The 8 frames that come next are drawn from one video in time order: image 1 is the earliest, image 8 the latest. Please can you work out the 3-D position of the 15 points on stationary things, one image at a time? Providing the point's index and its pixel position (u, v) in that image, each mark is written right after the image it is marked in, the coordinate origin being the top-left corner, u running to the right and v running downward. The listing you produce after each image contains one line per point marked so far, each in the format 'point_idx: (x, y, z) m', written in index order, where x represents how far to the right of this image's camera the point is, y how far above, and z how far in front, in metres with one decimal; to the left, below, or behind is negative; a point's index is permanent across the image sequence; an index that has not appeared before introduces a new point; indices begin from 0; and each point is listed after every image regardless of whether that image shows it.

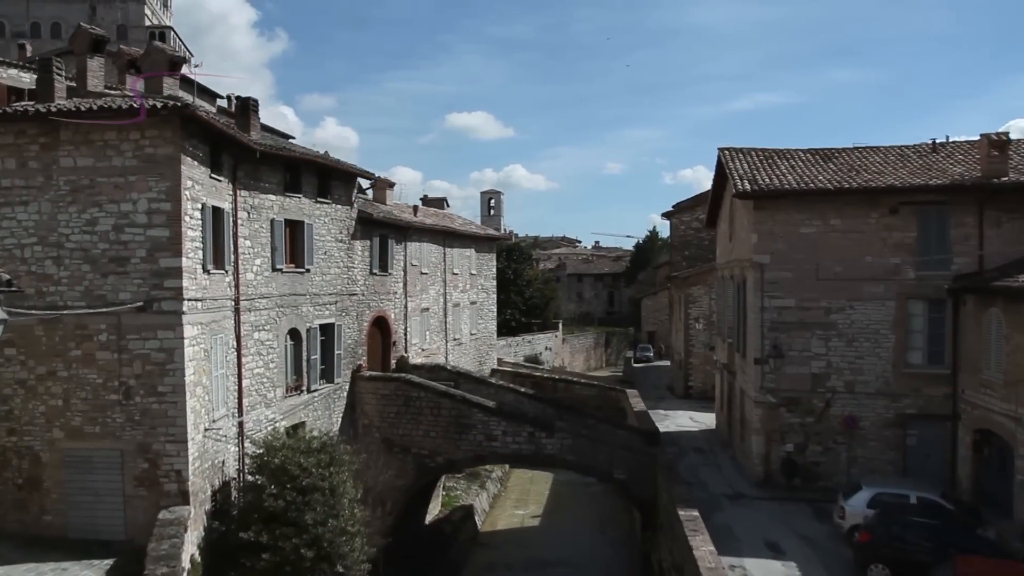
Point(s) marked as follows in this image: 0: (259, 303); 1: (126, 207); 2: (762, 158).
0: (-4.5, -0.3, +15.1) m
1: (-5.4, +1.1, +12.0) m
2: (+5.4, +2.8, +18.4) m
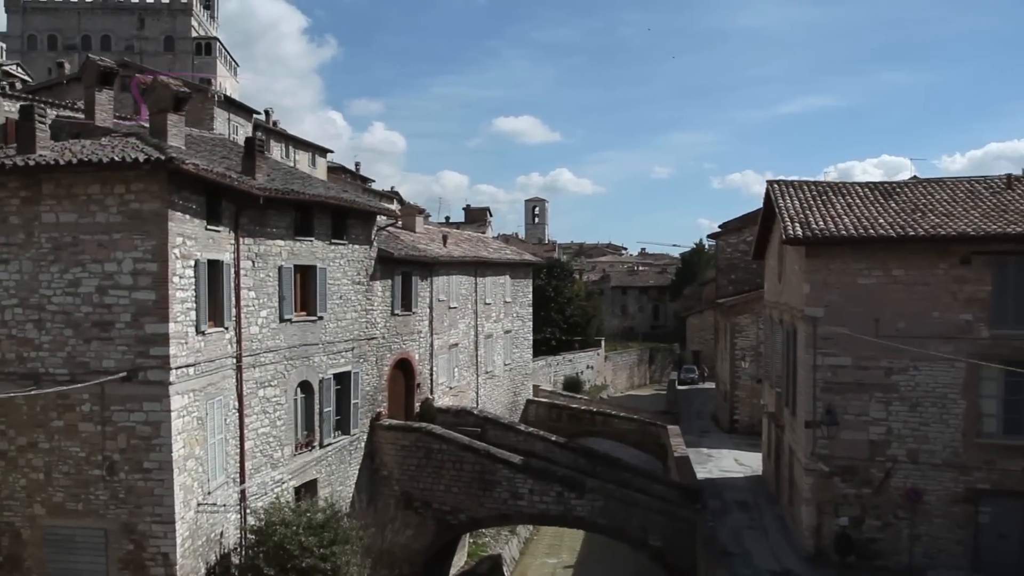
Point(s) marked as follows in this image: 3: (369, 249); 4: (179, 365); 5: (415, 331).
0: (-4.1, -1.1, +14.1) m
1: (-5.2, +0.3, +11.0) m
2: (+6.0, +1.9, +16.9) m
3: (-2.9, +0.8, +17.1) m
4: (-4.4, -1.0, +11.2) m
5: (-2.2, -1.0, +19.6) m
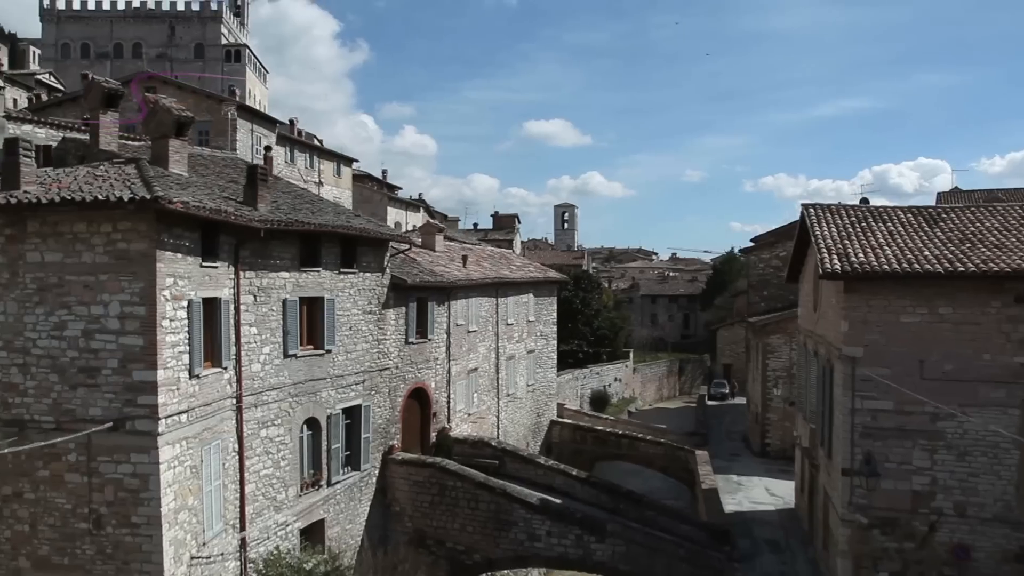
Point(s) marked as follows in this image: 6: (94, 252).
0: (-3.8, -1.7, +13.4) m
1: (-5.0, -0.3, +10.4) m
2: (+6.3, +1.3, +15.9) m
3: (-2.5, +0.2, +16.4) m
4: (-4.2, -1.6, +10.6) m
5: (-1.8, -1.5, +18.9) m
6: (-5.0, +0.4, +10.3) m
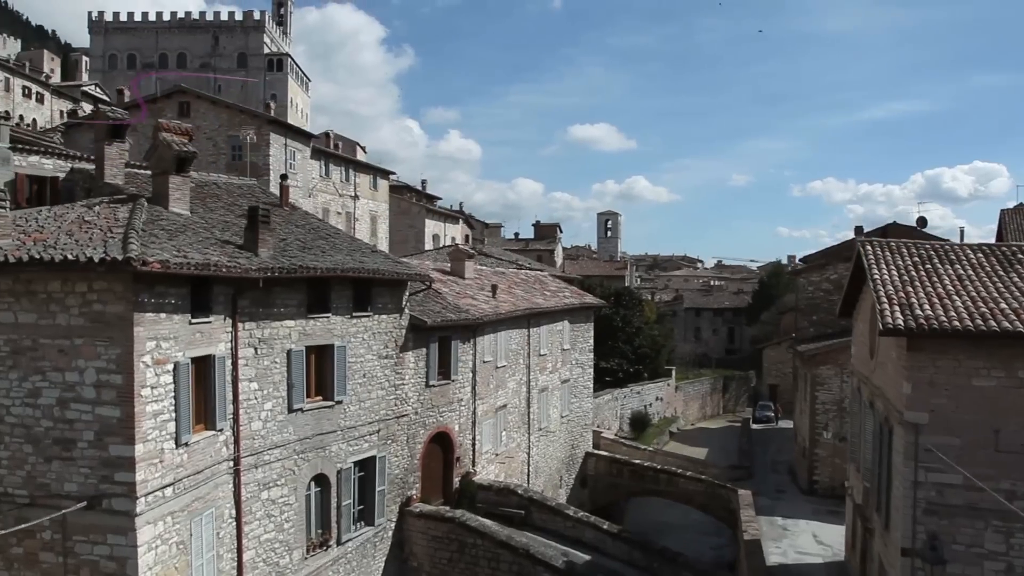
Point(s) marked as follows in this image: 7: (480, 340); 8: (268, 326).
0: (-3.5, -2.4, +12.4) m
1: (-4.9, -1.0, +9.4) m
2: (+6.8, +0.5, +14.4) m
3: (-2.0, -0.5, +15.4) m
4: (-4.1, -2.3, +9.6) m
5: (-1.2, -2.3, +17.8) m
6: (-4.9, -0.3, +9.4) m
7: (-0.7, -1.2, +18.9) m
8: (-3.5, -0.6, +12.3) m
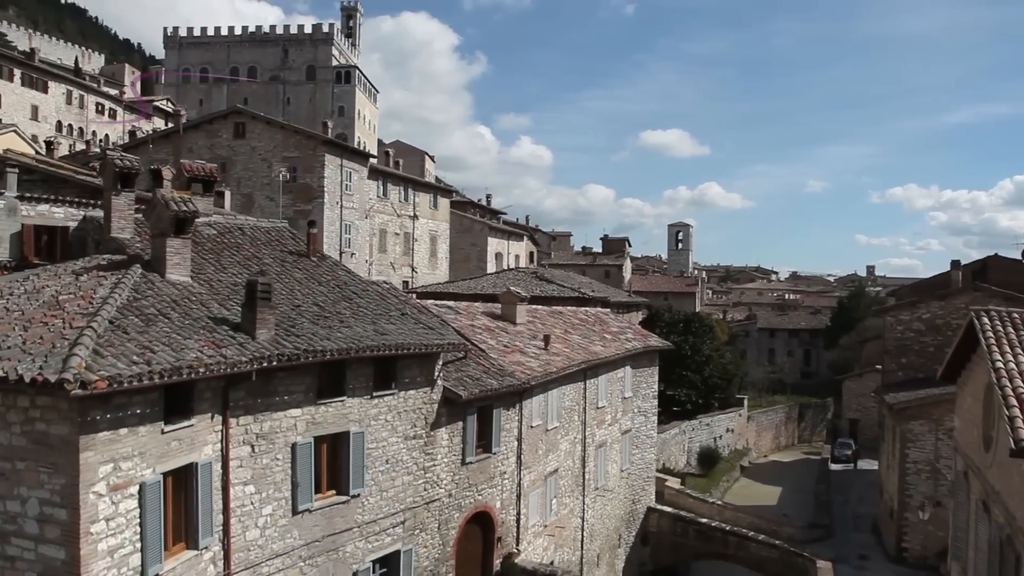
0: (-3.1, -3.5, +10.7) m
1: (-4.6, -2.0, +7.9) m
2: (+7.4, -0.7, +11.9) m
3: (-1.3, -1.6, +13.6) m
4: (-3.8, -3.3, +8.0) m
5: (-0.3, -3.5, +15.9) m
6: (-4.6, -1.3, +7.8) m
7: (+0.3, -2.3, +17.0) m
8: (-3.0, -1.6, +10.6) m
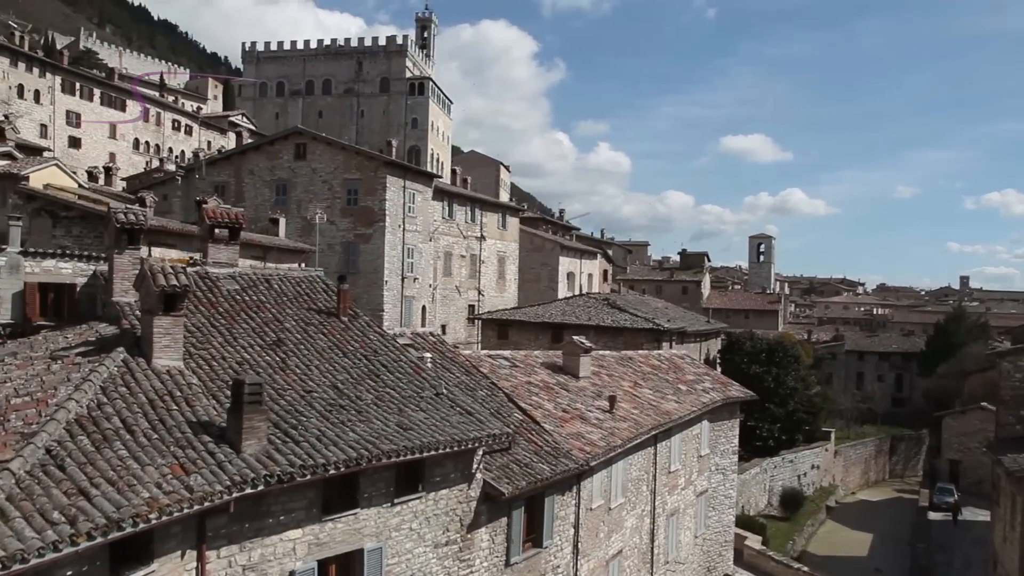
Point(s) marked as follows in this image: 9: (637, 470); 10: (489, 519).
0: (-2.6, -4.5, +8.9) m
1: (-4.4, -3.0, +6.2) m
2: (+7.9, -1.9, +9.1) m
3: (-0.6, -2.7, +11.5) m
4: (-3.6, -4.3, +6.2) m
5: (+0.6, -4.5, +13.8) m
6: (-4.4, -2.3, +6.1) m
7: (+1.3, -3.4, +14.8) m
8: (-2.6, -2.6, +8.7) m
9: (+2.5, -3.7, +17.5) m
10: (-0.3, -3.2, +12.1) m
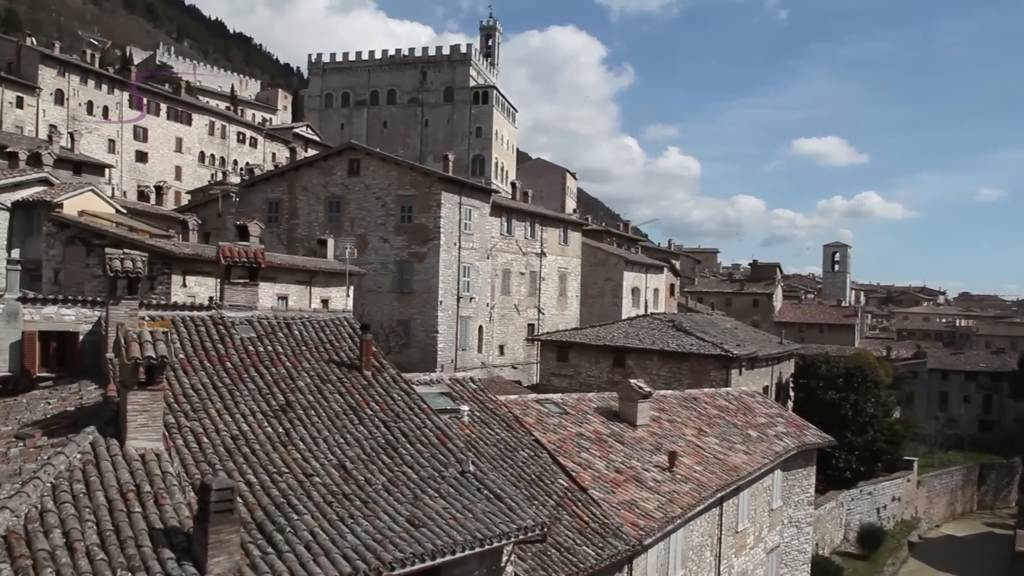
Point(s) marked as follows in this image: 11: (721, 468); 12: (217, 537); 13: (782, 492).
0: (-2.4, -5.2, +7.4) m
1: (-4.4, -3.7, +4.9) m
2: (+8.1, -2.6, +6.8) m
3: (-0.2, -3.4, +9.9) m
4: (-3.6, -5.0, +4.8) m
5: (+1.1, -5.3, +12.0) m
6: (-4.4, -3.0, +4.8) m
7: (+1.9, -4.1, +13.0) m
8: (-2.4, -3.3, +7.3) m
9: (+3.4, -4.5, +15.6) m
10: (+0.1, -4.0, +10.5) m
11: (+4.0, -3.5, +16.5) m
12: (-2.5, -2.0, +7.1) m
13: (+6.3, -4.8, +20.0) m
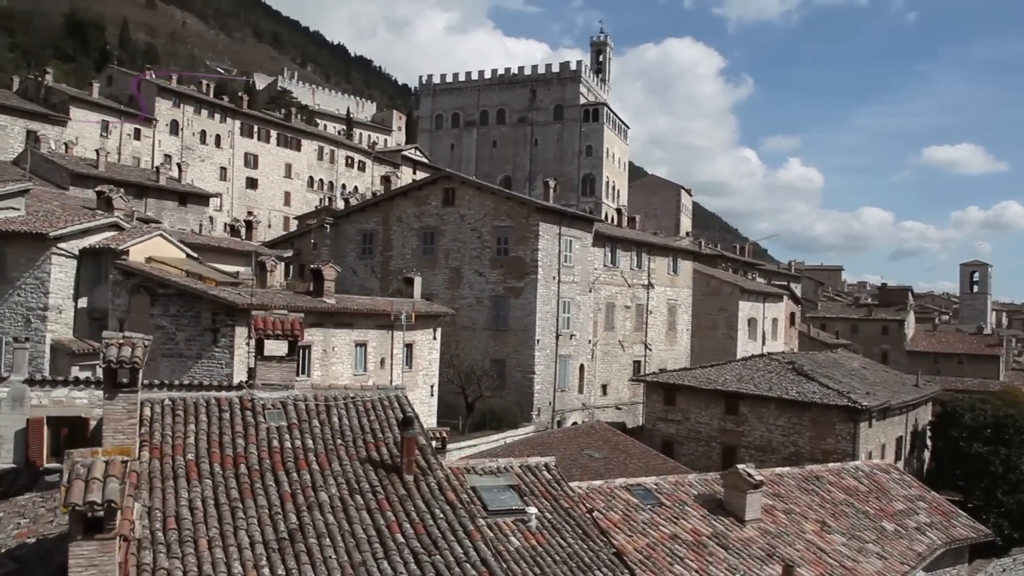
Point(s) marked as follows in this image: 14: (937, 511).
0: (-2.3, -6.2, +5.4) m
1: (-4.6, -4.6, +3.1) m
2: (+8.1, -3.6, +3.4) m
3: (+0.3, -4.4, +7.6) m
4: (-3.8, -5.9, +3.0) m
5: (+1.9, -6.3, +9.5) m
6: (-4.6, -3.9, +3.1) m
7: (+2.8, -5.2, +10.4) m
8: (-2.2, -4.3, +5.3) m
9: (+4.6, -5.6, +12.7) m
10: (+0.7, -5.0, +8.1) m
11: (+5.3, -4.6, +13.5) m
12: (-2.3, -3.0, +5.1) m
13: (+8.1, -6.0, +16.7) m
14: (+8.8, -4.6, +17.8) m
